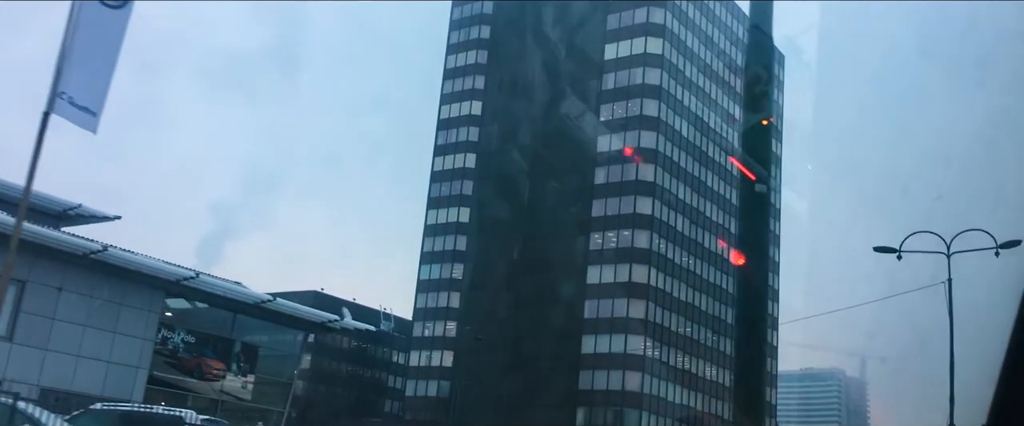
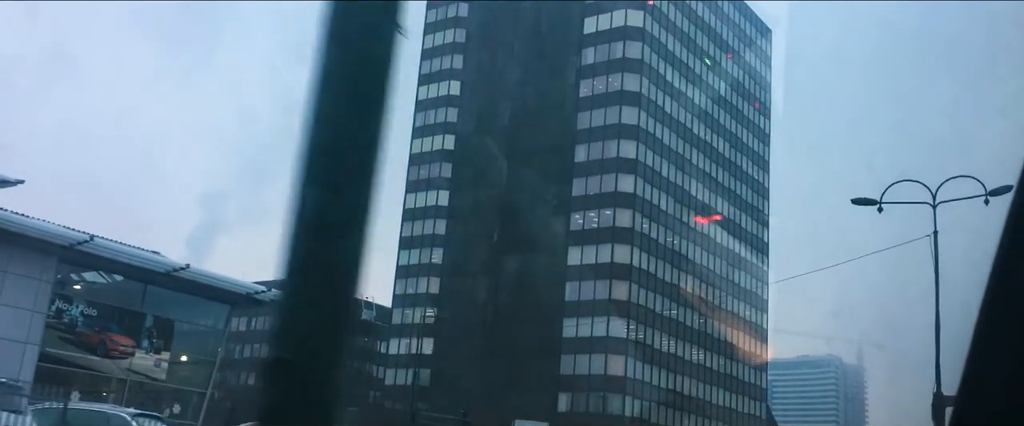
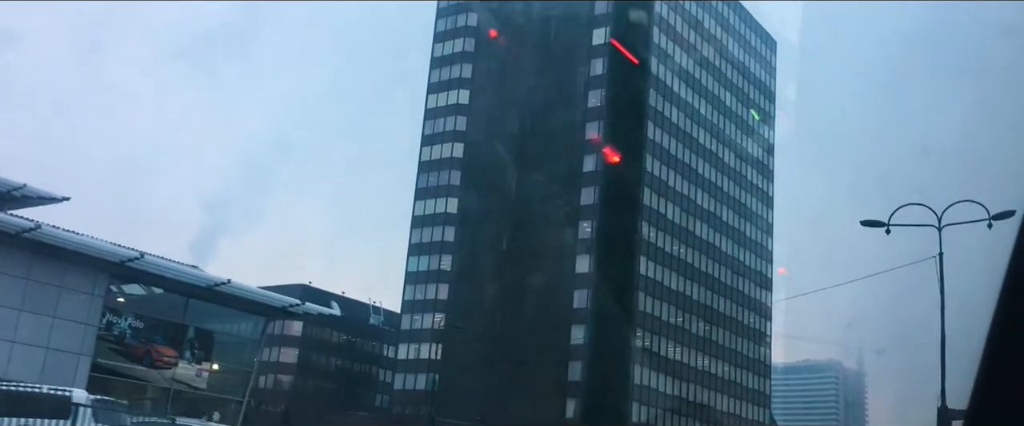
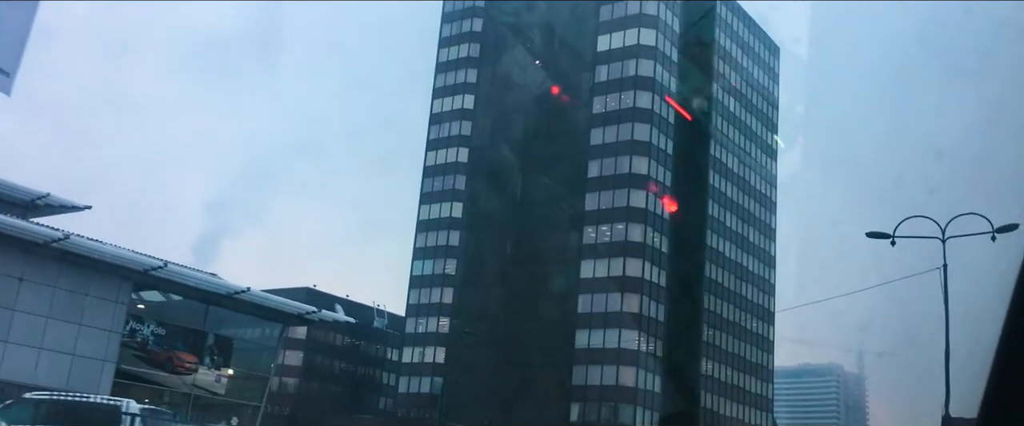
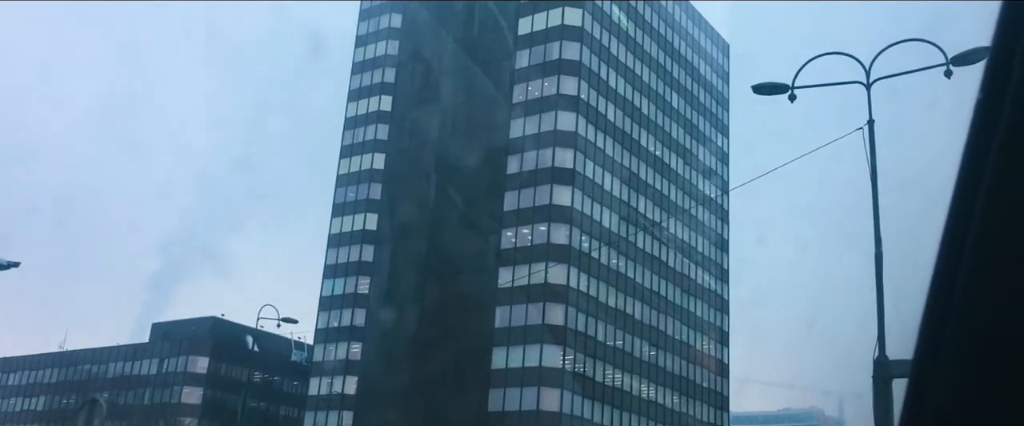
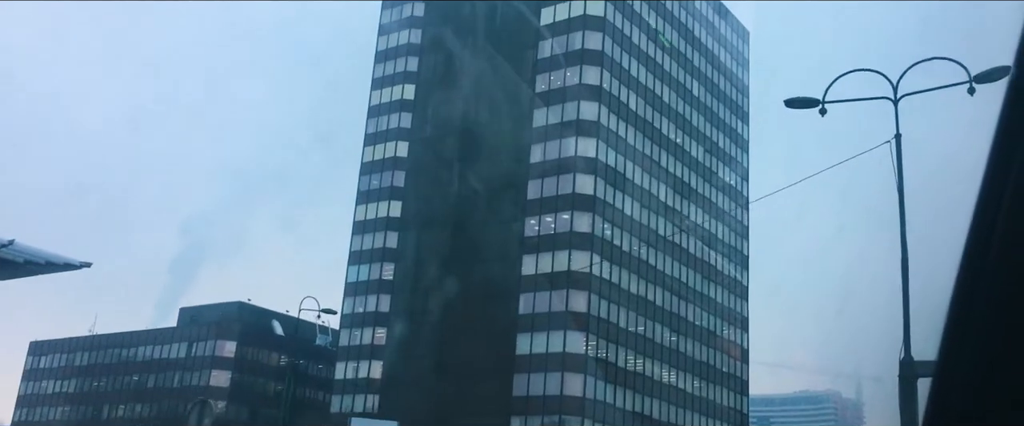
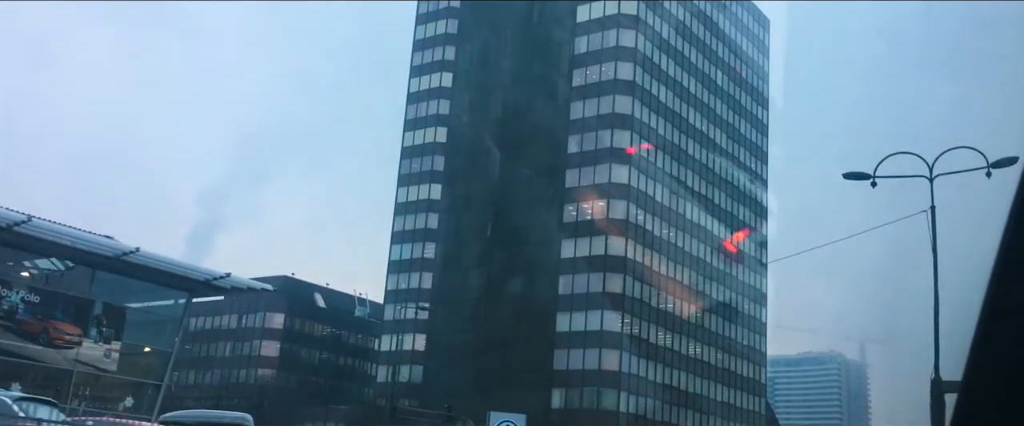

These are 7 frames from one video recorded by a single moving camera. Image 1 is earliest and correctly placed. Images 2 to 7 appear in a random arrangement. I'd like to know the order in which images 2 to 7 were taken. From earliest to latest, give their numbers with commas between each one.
4, 3, 2, 7, 6, 5
